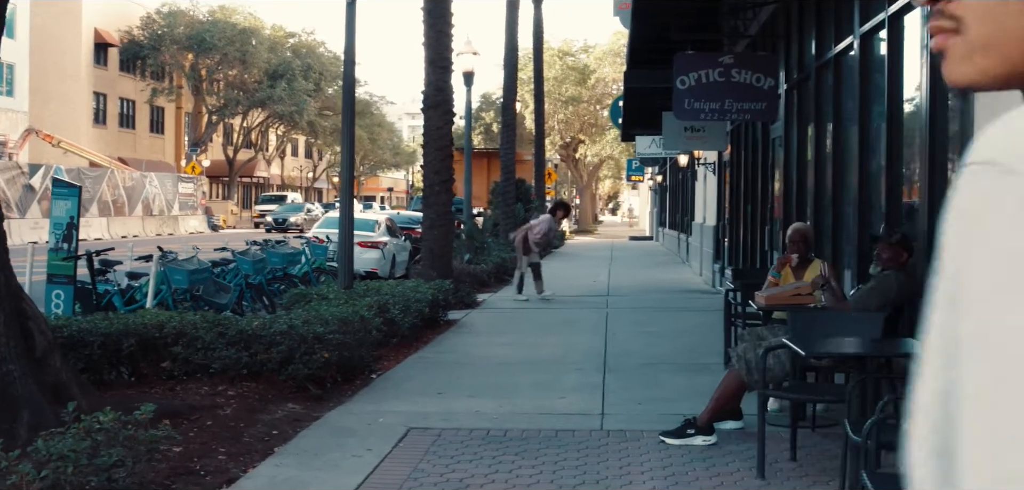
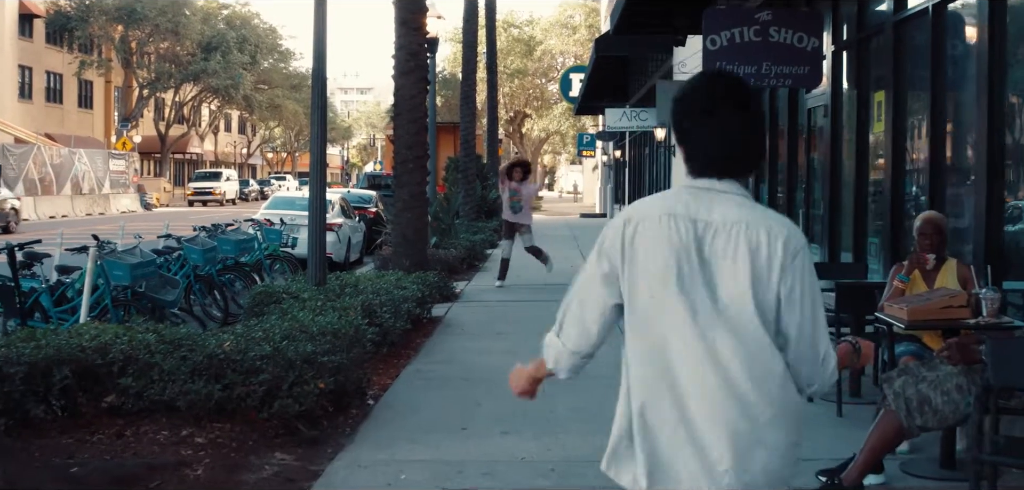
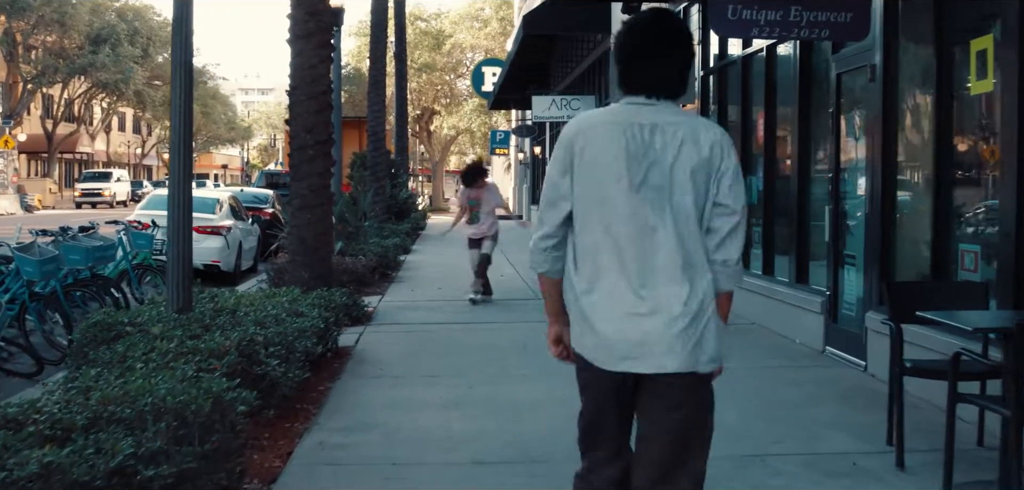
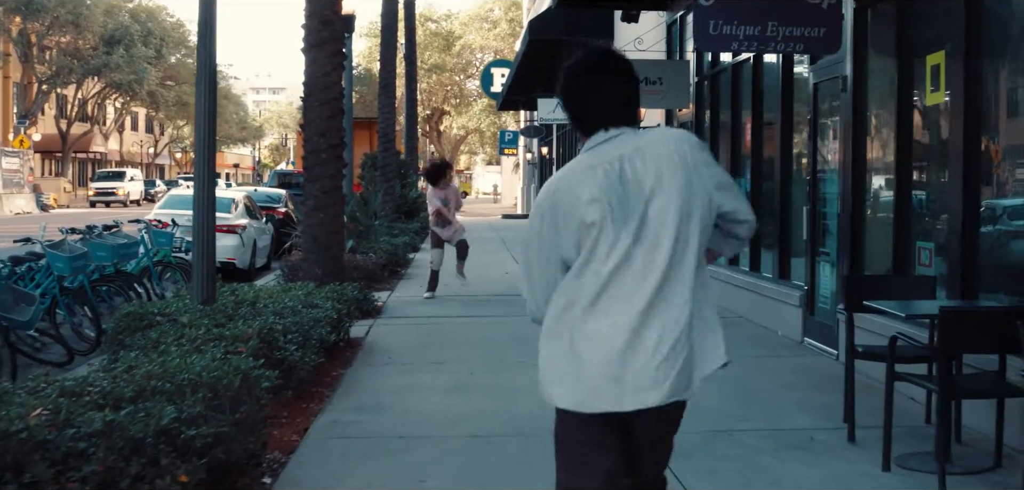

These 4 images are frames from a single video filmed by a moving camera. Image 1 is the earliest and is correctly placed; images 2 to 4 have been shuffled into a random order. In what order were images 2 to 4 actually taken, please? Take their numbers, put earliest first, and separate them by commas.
2, 4, 3
